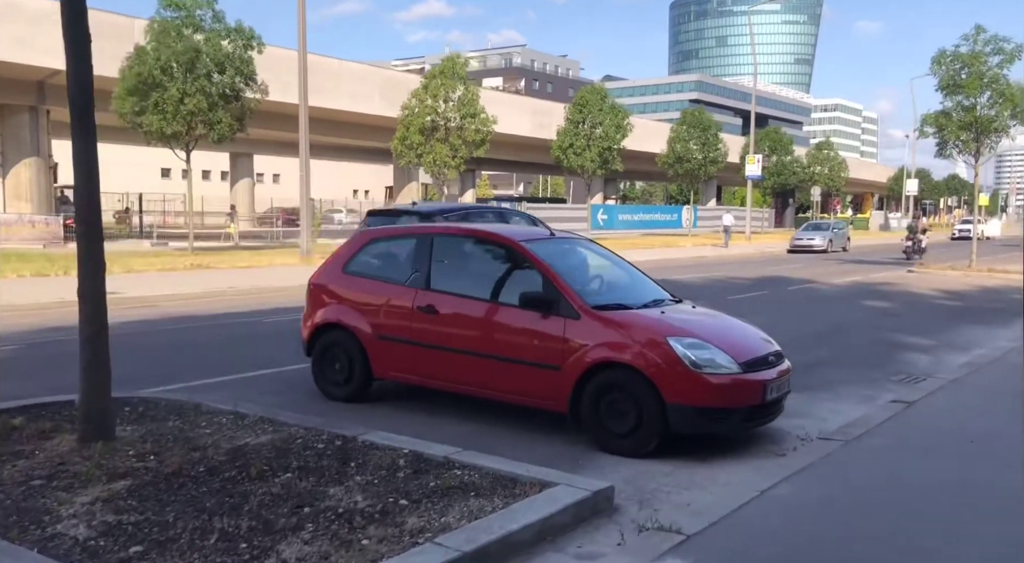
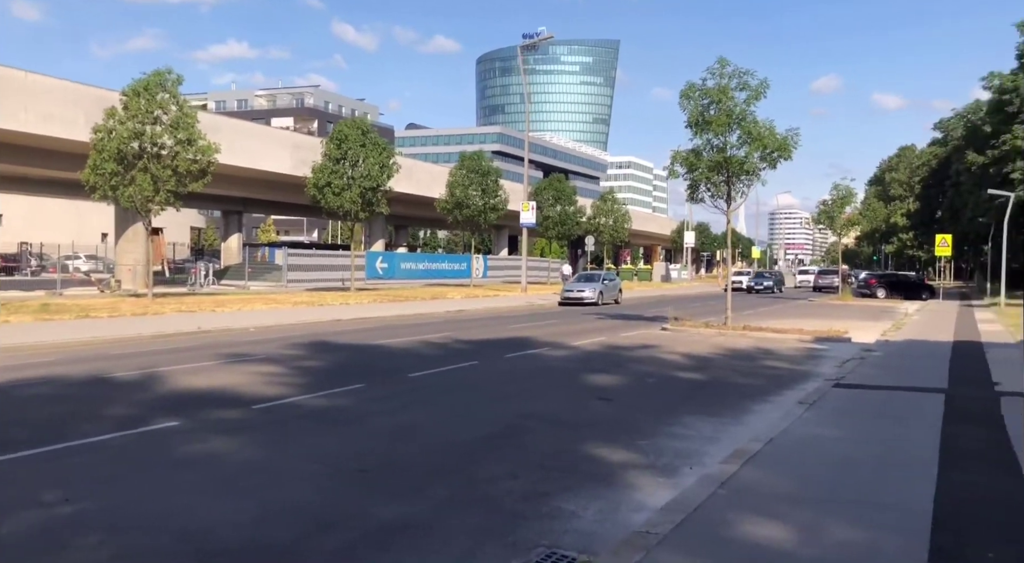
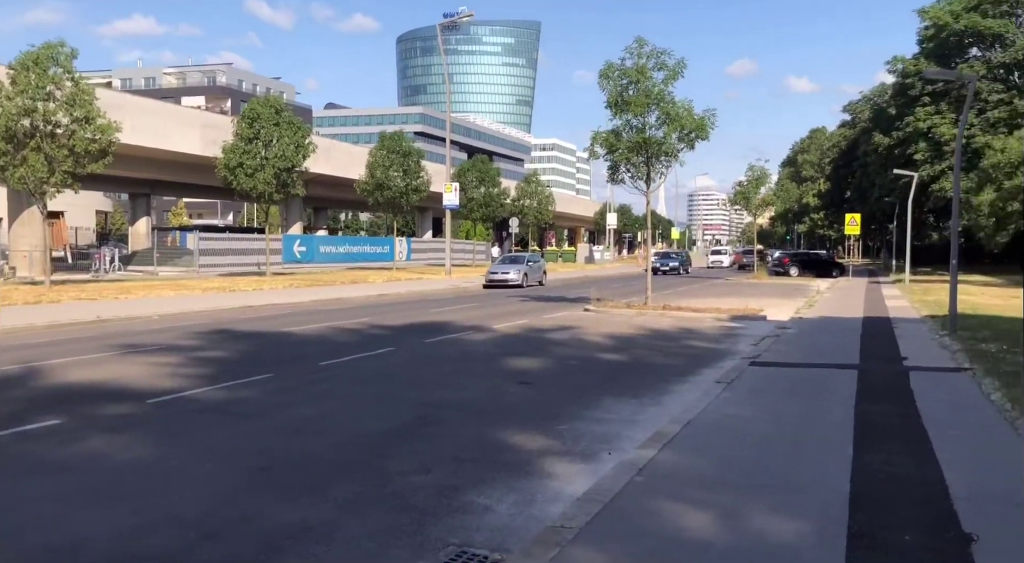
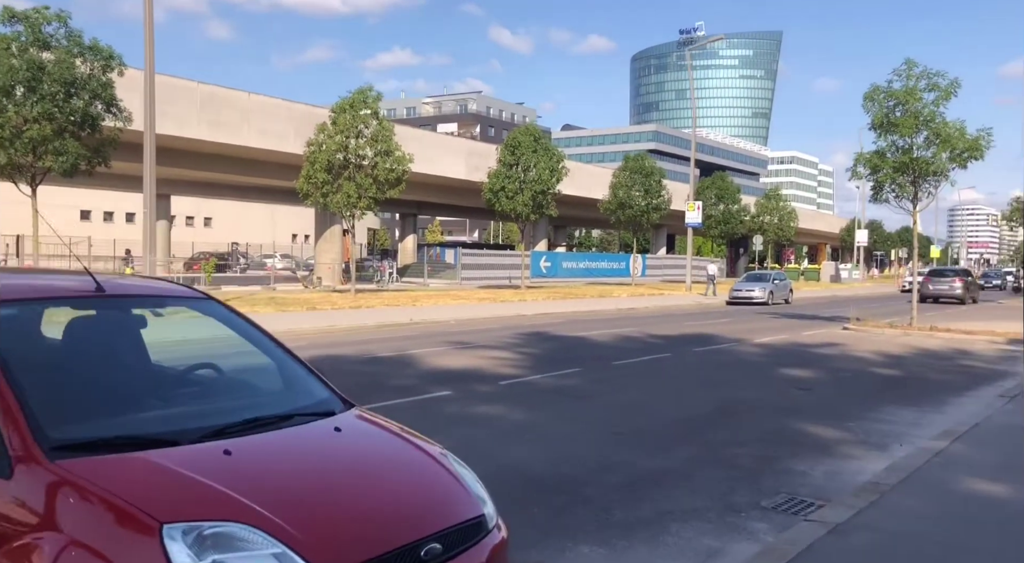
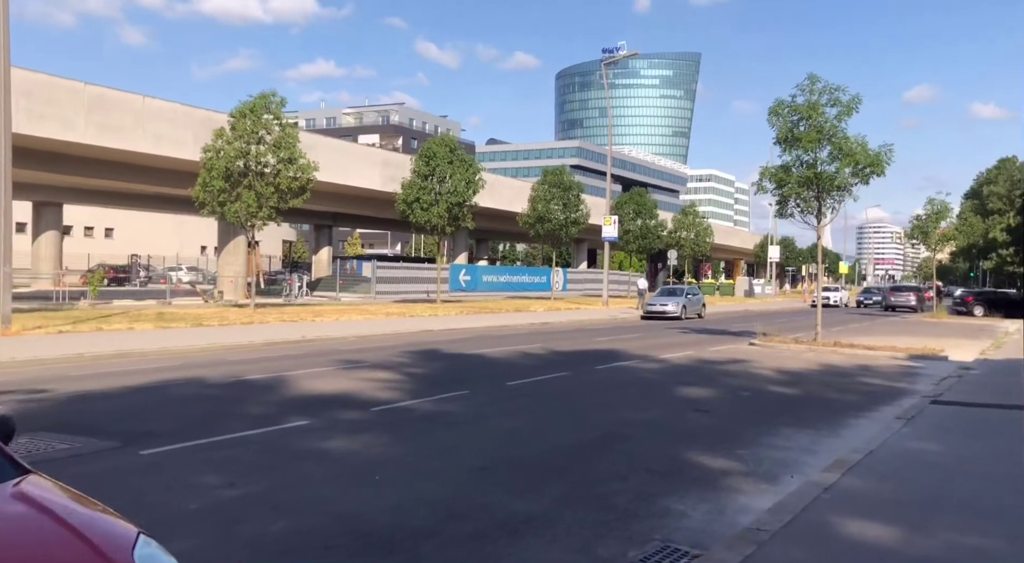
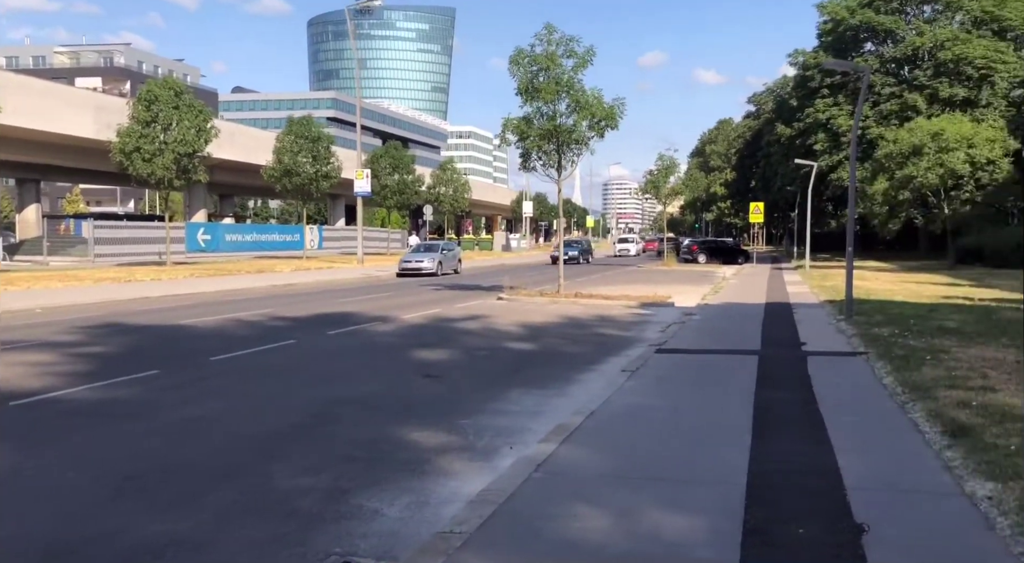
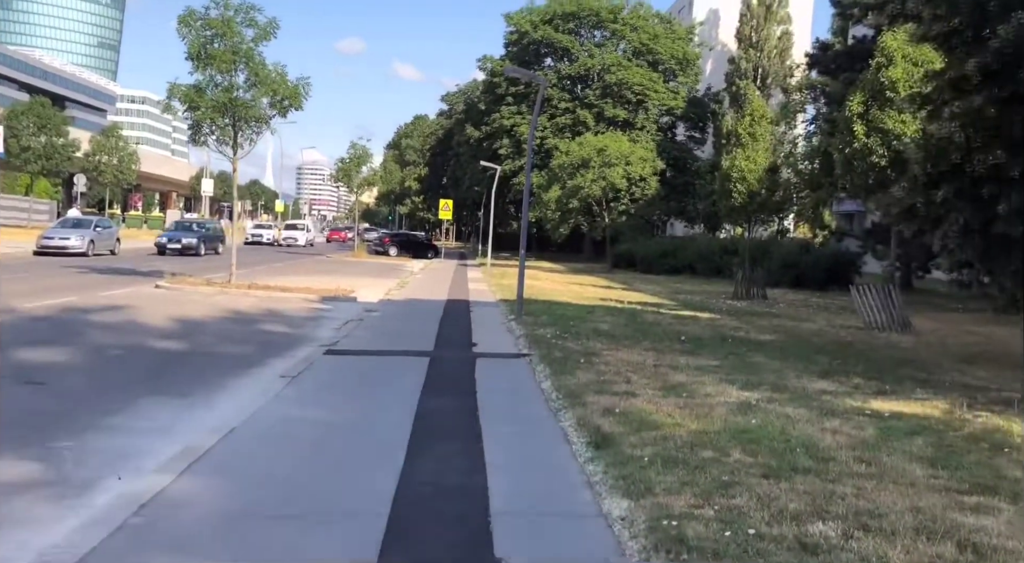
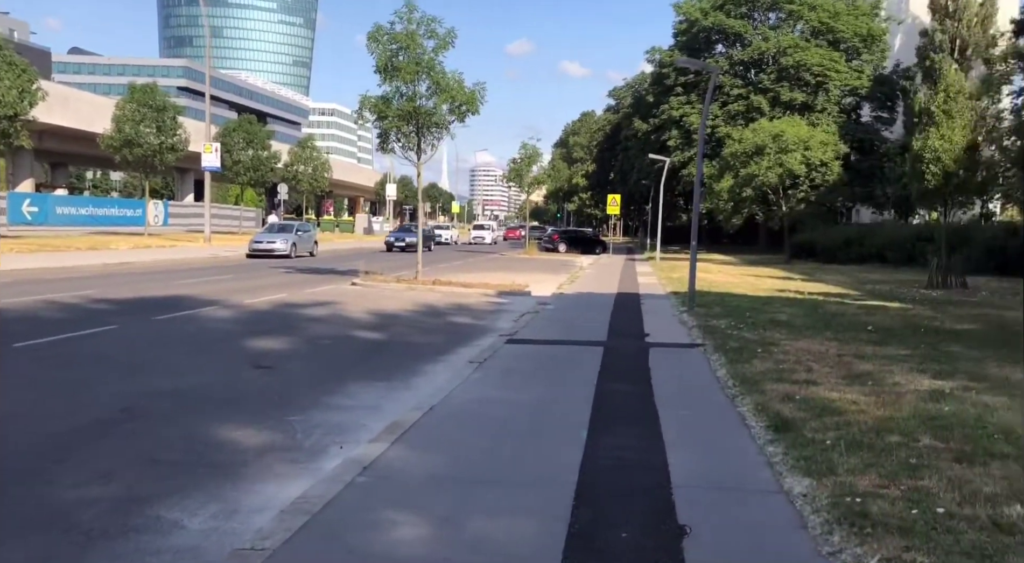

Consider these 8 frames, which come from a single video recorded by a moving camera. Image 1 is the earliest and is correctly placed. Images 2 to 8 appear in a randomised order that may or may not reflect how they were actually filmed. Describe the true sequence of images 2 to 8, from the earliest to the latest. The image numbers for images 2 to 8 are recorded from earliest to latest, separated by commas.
4, 5, 2, 3, 6, 8, 7
